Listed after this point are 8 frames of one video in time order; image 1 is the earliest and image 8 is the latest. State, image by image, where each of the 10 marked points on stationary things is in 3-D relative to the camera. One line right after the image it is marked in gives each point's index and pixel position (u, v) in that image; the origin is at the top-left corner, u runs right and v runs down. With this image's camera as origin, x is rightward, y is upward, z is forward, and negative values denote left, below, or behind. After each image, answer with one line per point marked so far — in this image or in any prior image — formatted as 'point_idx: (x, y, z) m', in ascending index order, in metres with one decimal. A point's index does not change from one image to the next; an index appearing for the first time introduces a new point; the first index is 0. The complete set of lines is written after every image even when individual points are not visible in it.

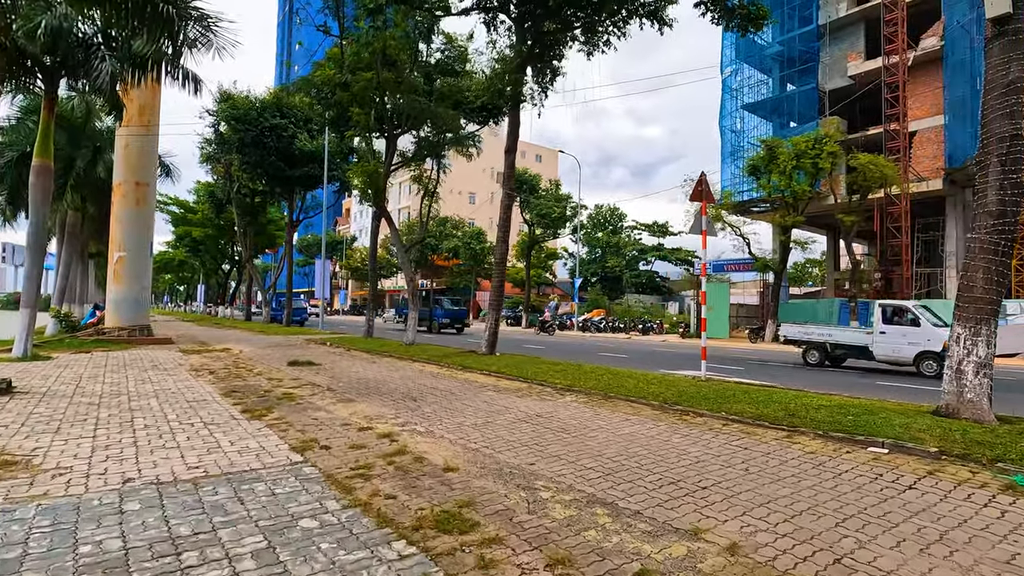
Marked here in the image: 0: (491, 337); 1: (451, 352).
0: (-0.6, -1.3, +13.8) m
1: (-1.6, -1.7, +13.9) m
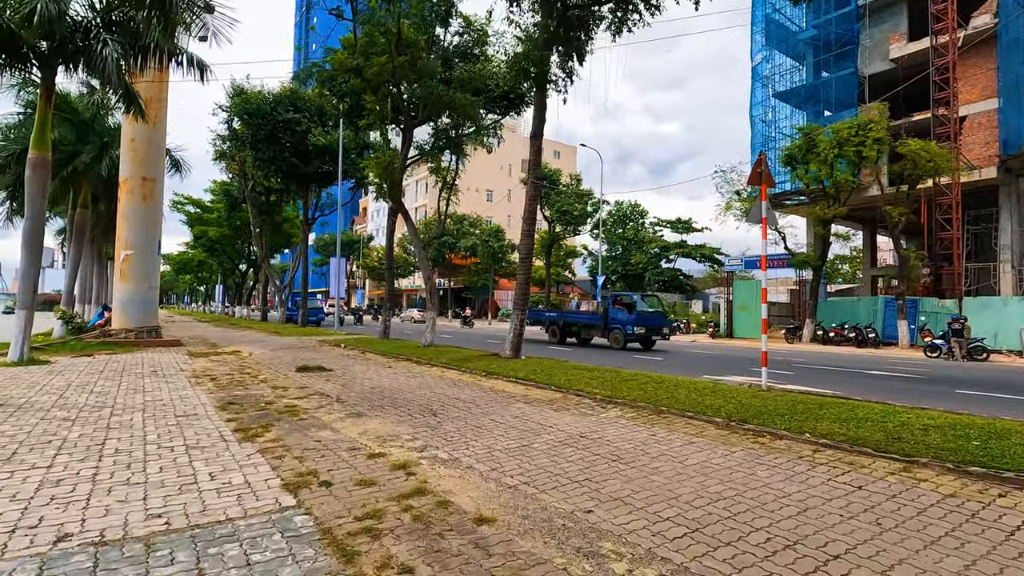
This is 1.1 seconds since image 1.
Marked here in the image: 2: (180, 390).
0: (+0.1, -1.3, +12.8) m
1: (-0.9, -1.6, +12.8) m
2: (-5.4, -1.7, +8.7) m
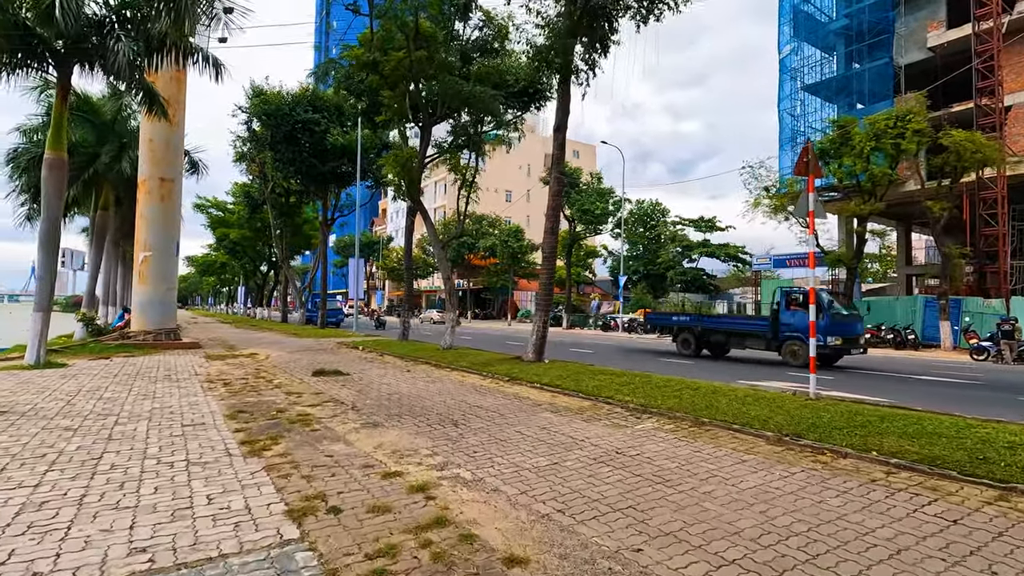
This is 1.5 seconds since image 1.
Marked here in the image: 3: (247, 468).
0: (+0.6, -1.3, +12.2) m
1: (-0.4, -1.6, +12.3) m
2: (-5.0, -1.7, +8.4) m
3: (-2.3, -1.6, +4.7) m
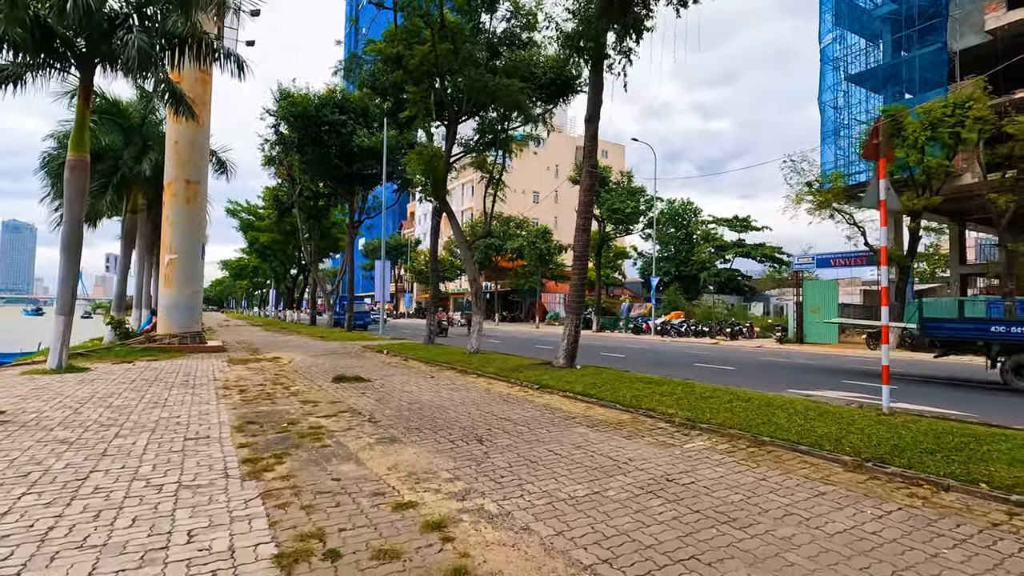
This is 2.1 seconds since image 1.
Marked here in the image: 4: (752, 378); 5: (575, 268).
0: (+1.2, -1.3, +11.5) m
1: (+0.2, -1.7, +11.6) m
2: (-4.6, -1.7, +8.0) m
3: (-2.1, -1.6, +4.1) m
4: (+5.4, -2.0, +12.0) m
5: (+1.3, +0.4, +11.5) m
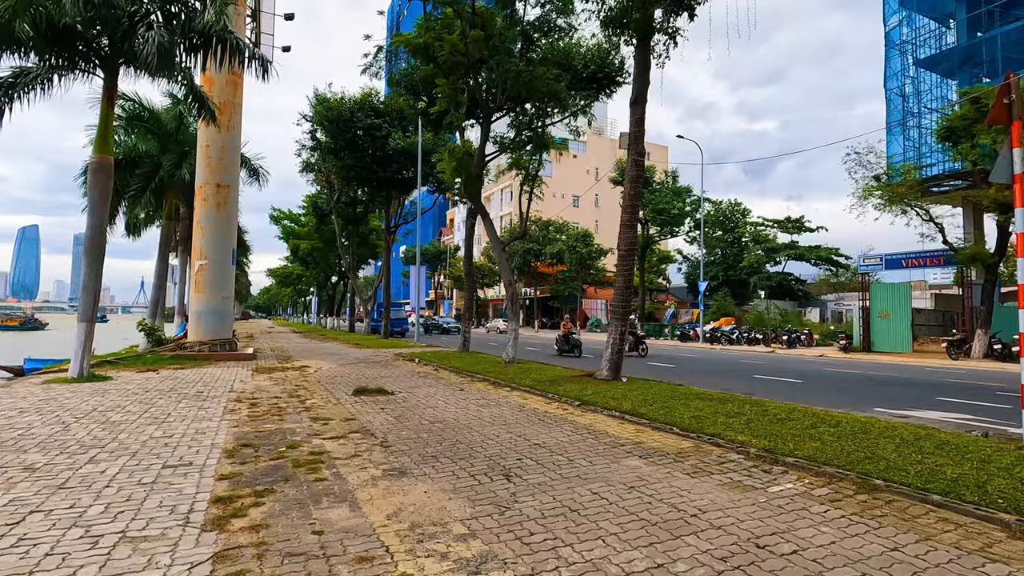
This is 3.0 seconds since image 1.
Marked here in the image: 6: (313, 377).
0: (+1.9, -1.3, +10.3) m
1: (+1.0, -1.7, +10.5) m
2: (-4.1, -1.8, +7.2) m
3: (-1.9, -1.6, +3.1) m
4: (+6.1, -2.1, +10.4) m
5: (+2.1, +0.4, +10.3) m
6: (-4.6, -2.0, +12.3) m
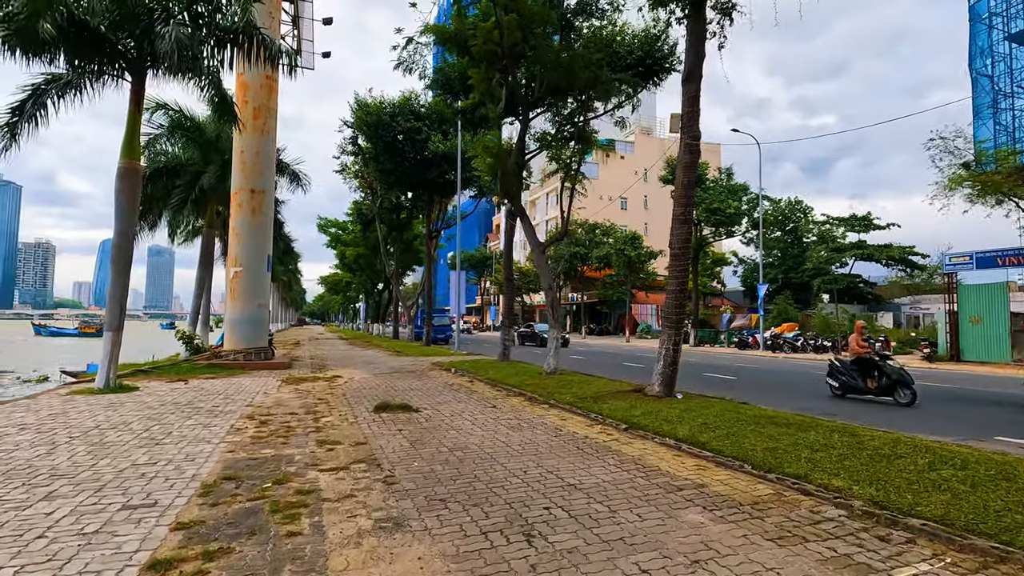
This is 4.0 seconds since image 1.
0: (+2.6, -1.4, +9.0) m
1: (+1.7, -1.8, +9.3) m
2: (-3.7, -1.8, +6.5) m
3: (-1.9, -1.6, +2.2) m
4: (+6.8, -2.1, +8.8) m
5: (+2.7, +0.3, +9.0) m
6: (-3.7, -2.2, +11.6) m
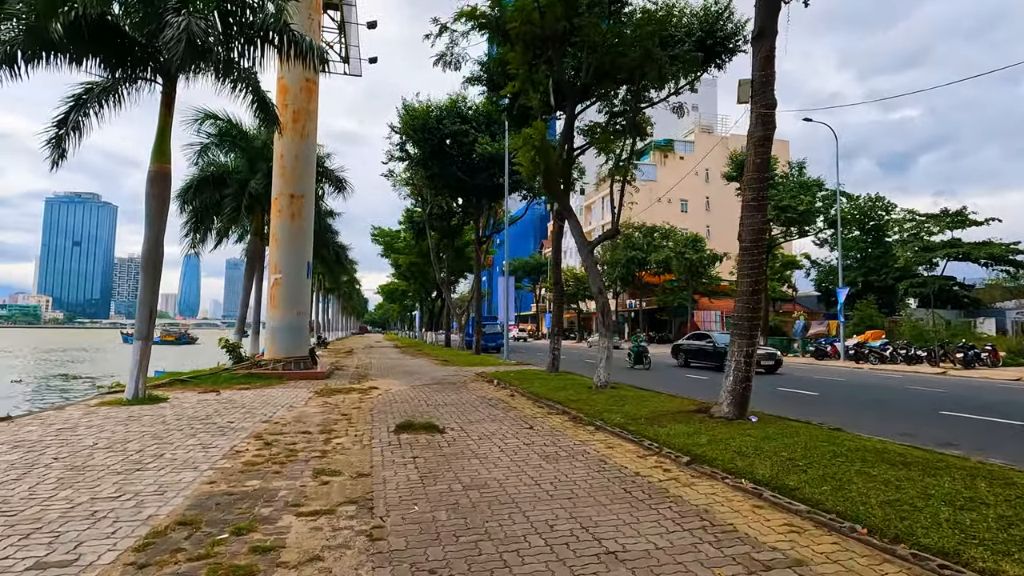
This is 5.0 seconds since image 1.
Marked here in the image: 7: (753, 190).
0: (+3.1, -1.4, +7.5) m
1: (+2.3, -1.8, +7.9) m
2: (-3.4, -1.9, +5.6) m
3: (-2.0, -1.5, +1.3) m
4: (+7.3, -2.0, +6.8) m
5: (+3.2, +0.3, +7.5) m
6: (-2.8, -2.3, +10.7) m
7: (+3.4, +1.3, +7.5) m
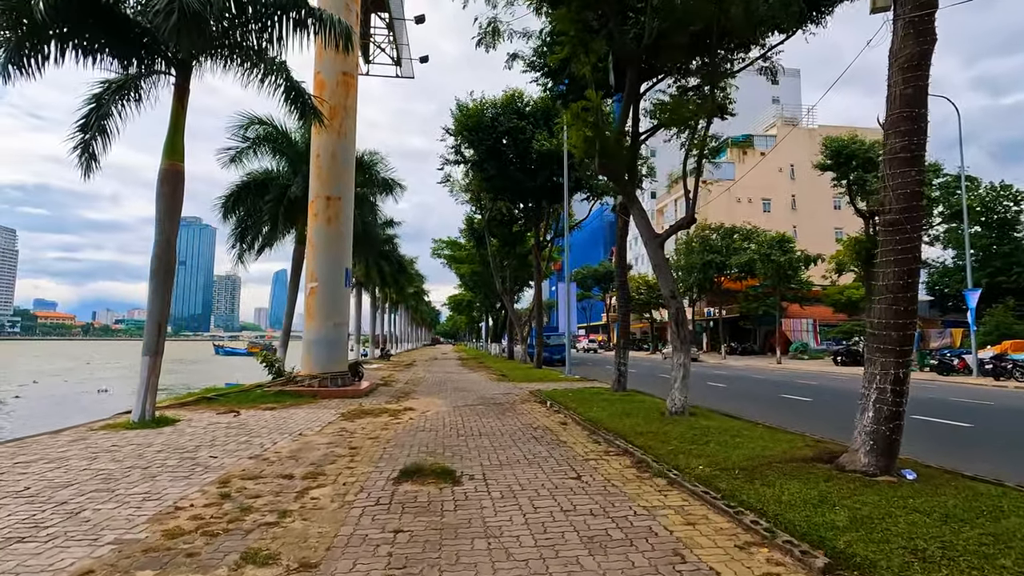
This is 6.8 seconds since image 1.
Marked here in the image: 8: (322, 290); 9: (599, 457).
0: (+3.5, -1.4, +5.1) m
1: (+2.7, -1.8, +5.6) m
2: (-3.2, -1.9, +4.1) m
3: (-2.4, -1.5, -0.4) m
4: (+7.5, -1.9, +3.9) m
5: (+3.6, +0.4, +5.1) m
6: (-2.0, -2.4, +9.0) m
7: (+3.7, +1.4, +5.1) m
8: (-5.1, -0.1, +14.3) m
9: (+1.1, -2.1, +6.7) m
